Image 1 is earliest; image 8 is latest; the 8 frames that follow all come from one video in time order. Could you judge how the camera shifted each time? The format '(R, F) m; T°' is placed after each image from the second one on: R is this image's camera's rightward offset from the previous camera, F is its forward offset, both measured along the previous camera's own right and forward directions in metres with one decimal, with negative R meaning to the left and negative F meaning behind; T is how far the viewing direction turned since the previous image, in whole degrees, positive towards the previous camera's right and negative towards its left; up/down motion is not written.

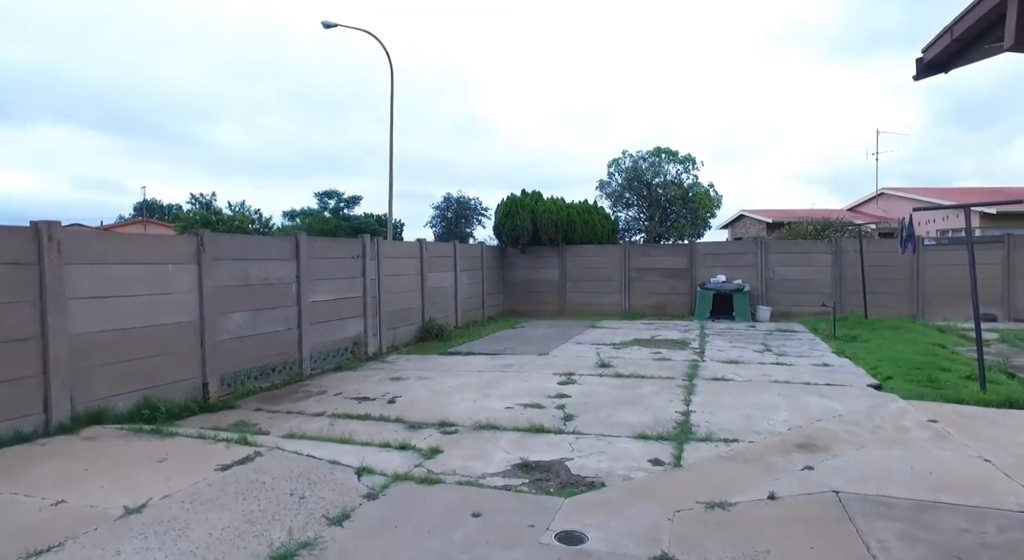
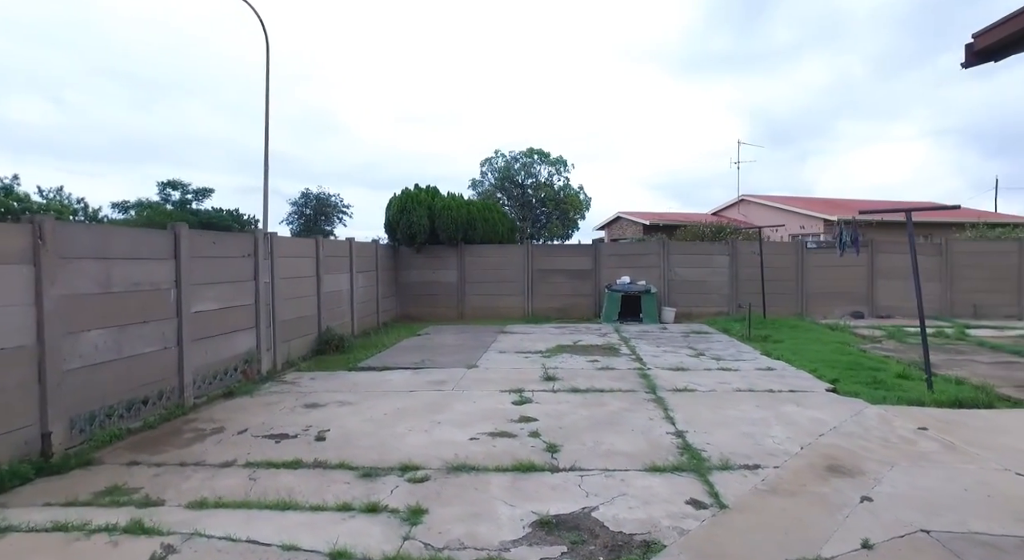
(-0.7, +0.9) m; +14°
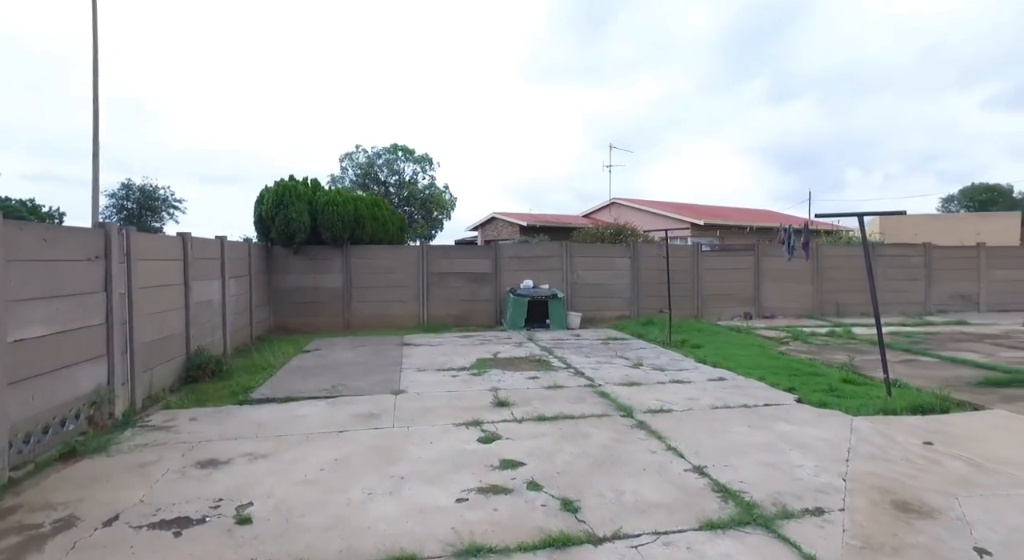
(-0.8, +1.0) m; +14°
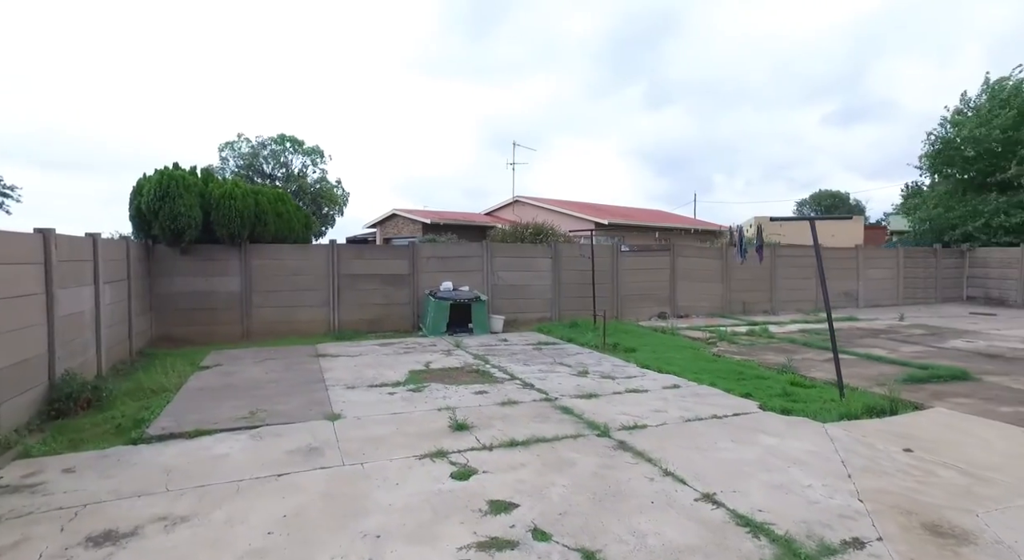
(-0.5, +0.6) m; +11°
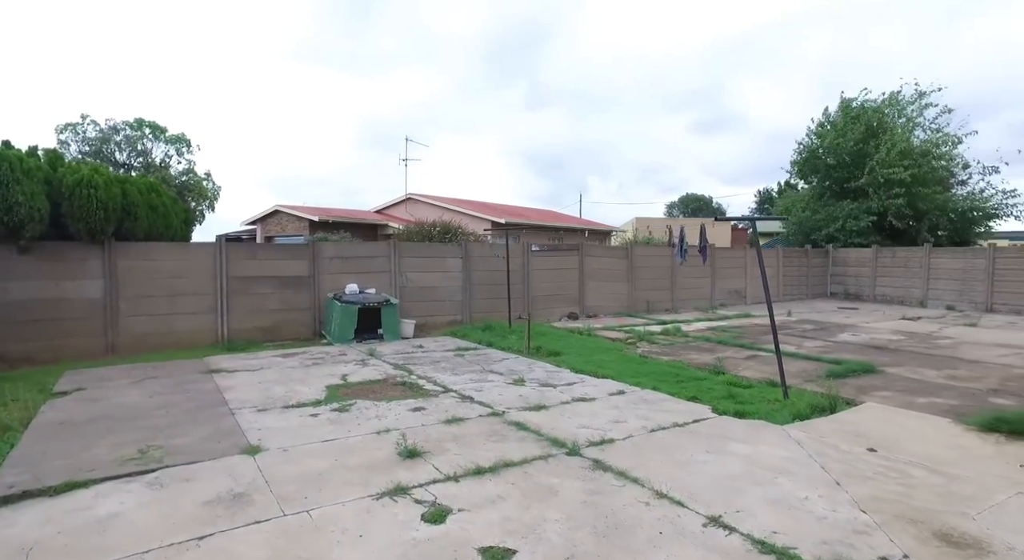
(-0.5, +0.5) m; +11°
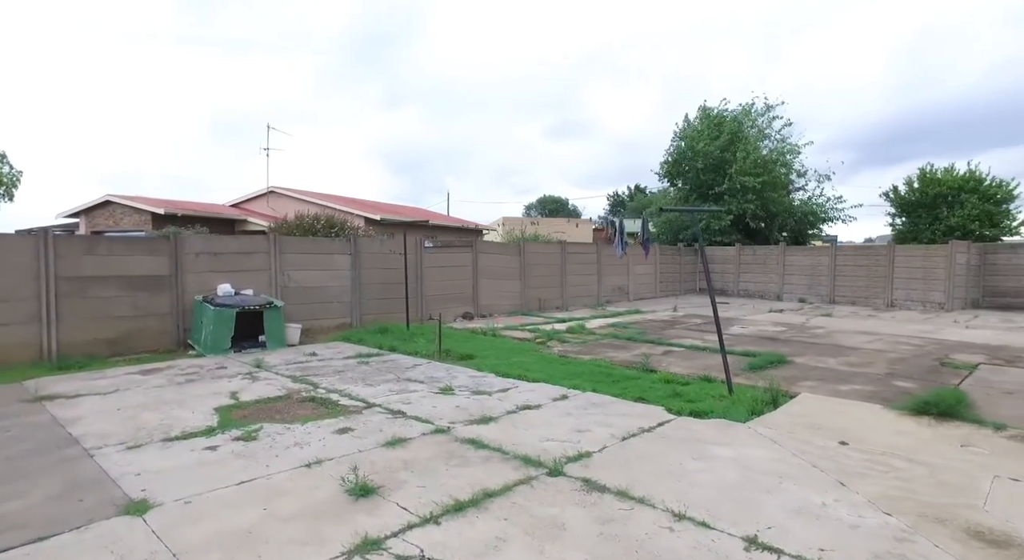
(-0.6, +0.7) m; +14°
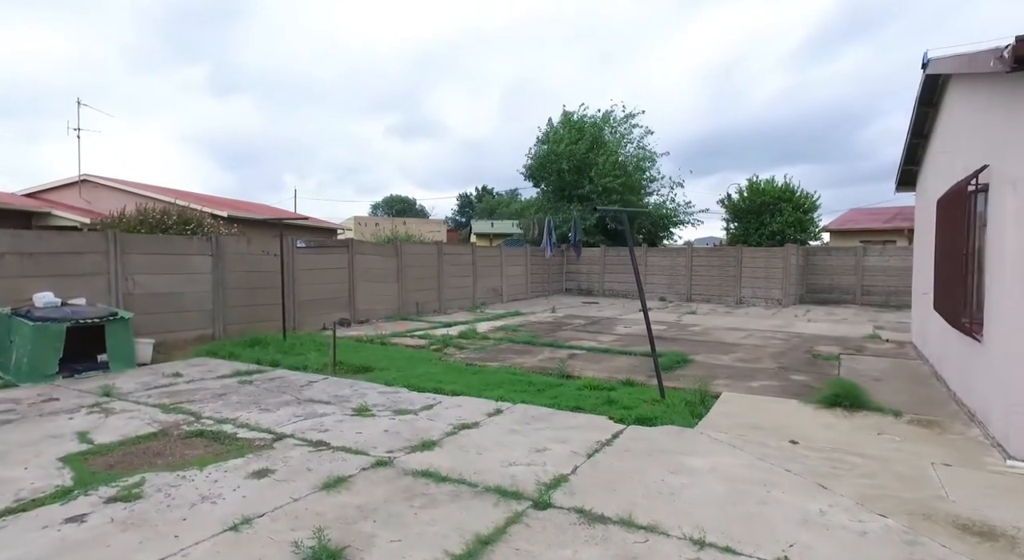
(-0.7, +0.5) m; +15°
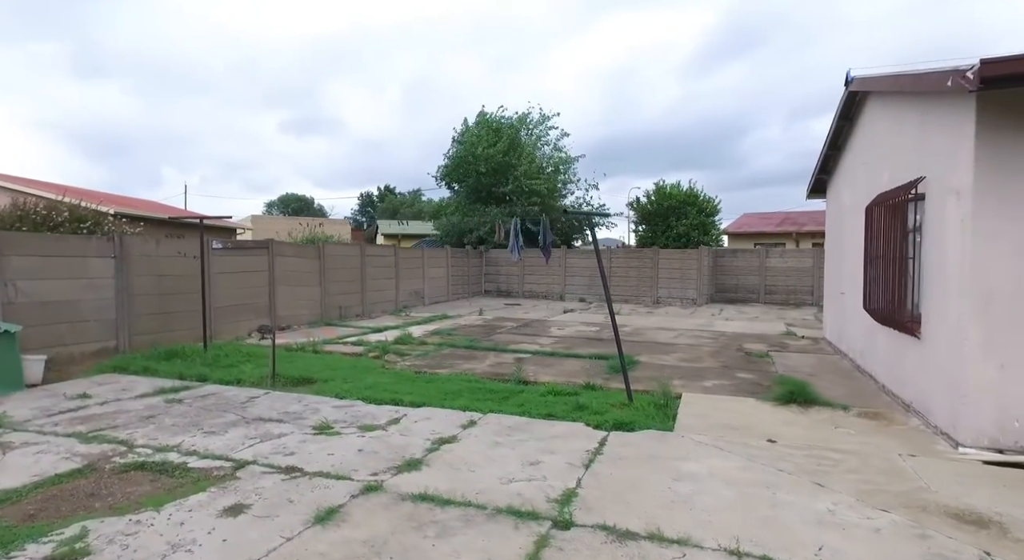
(-0.6, +0.2) m; +9°
